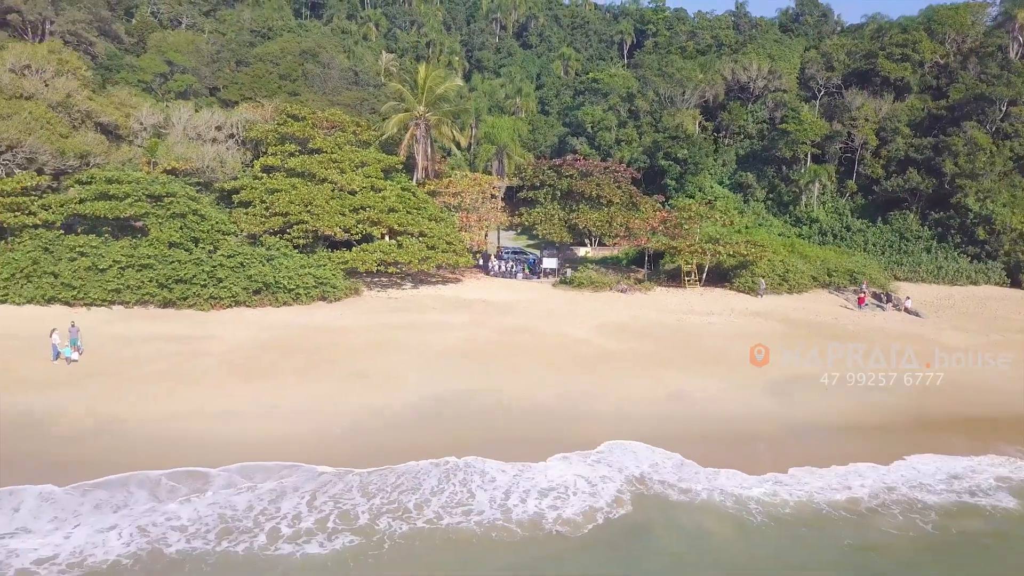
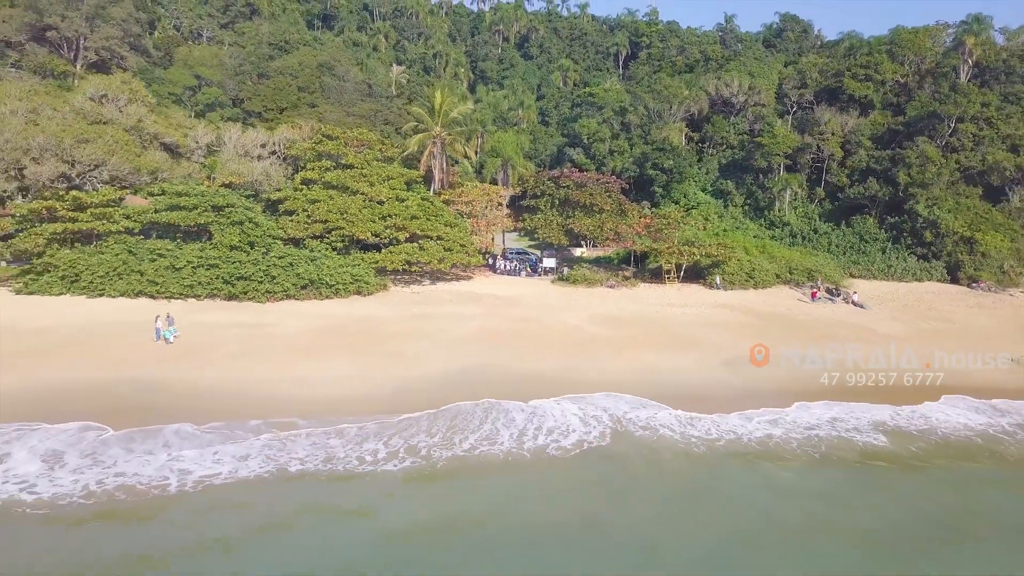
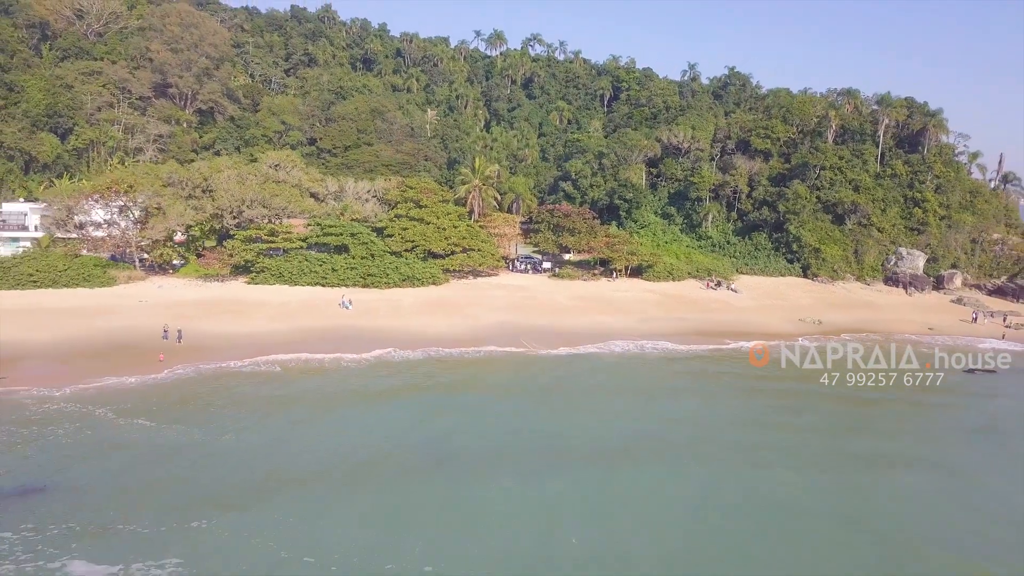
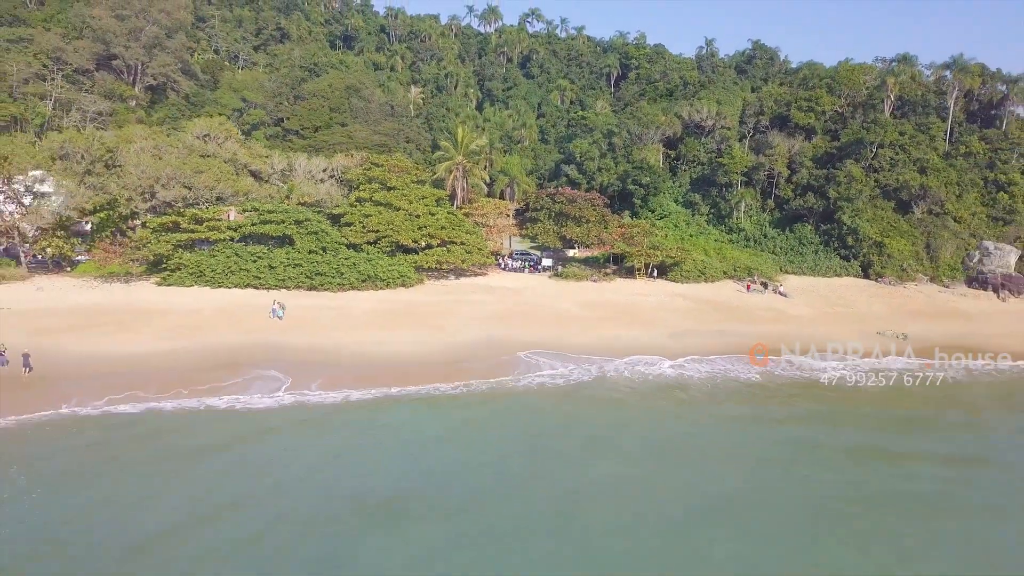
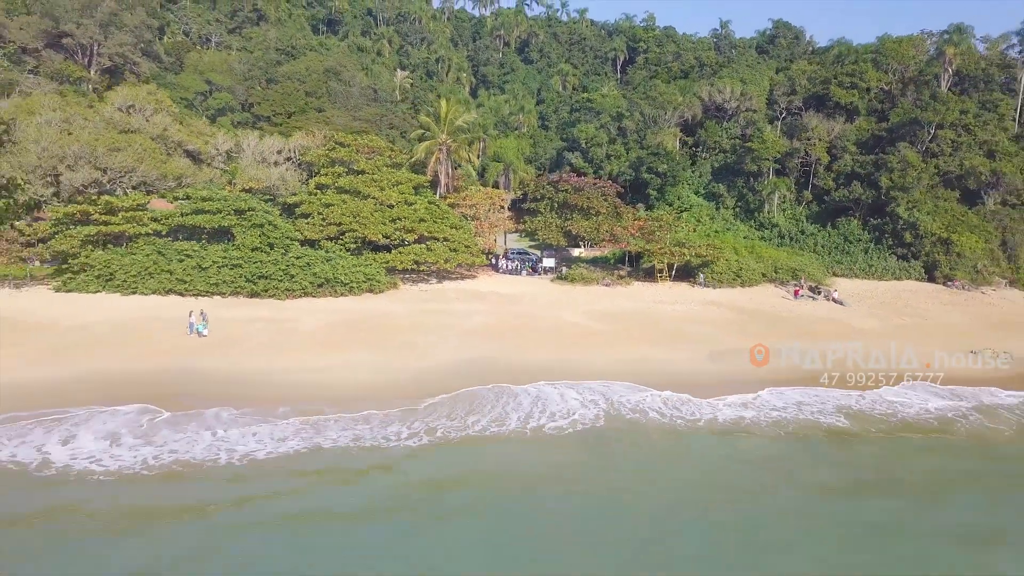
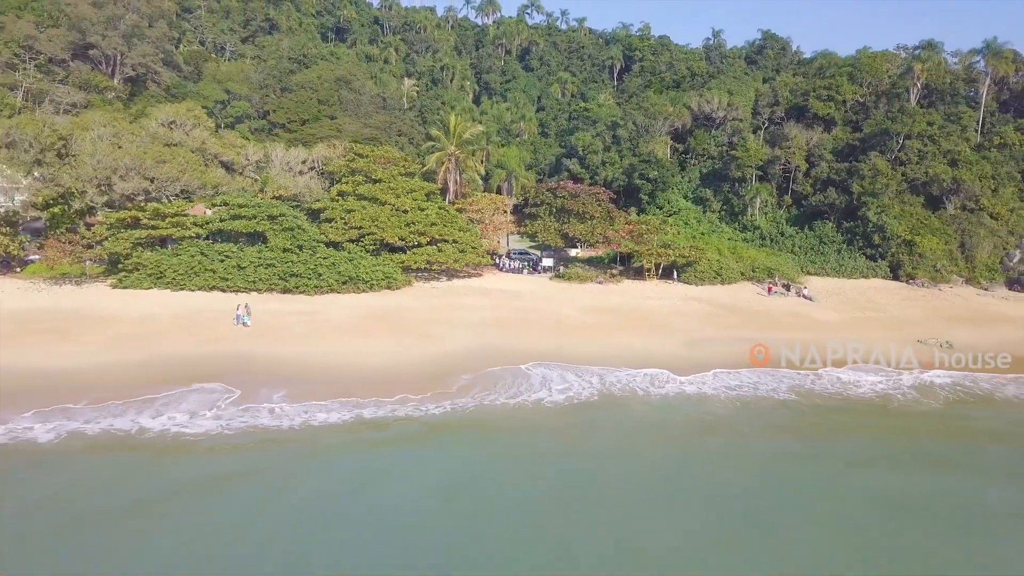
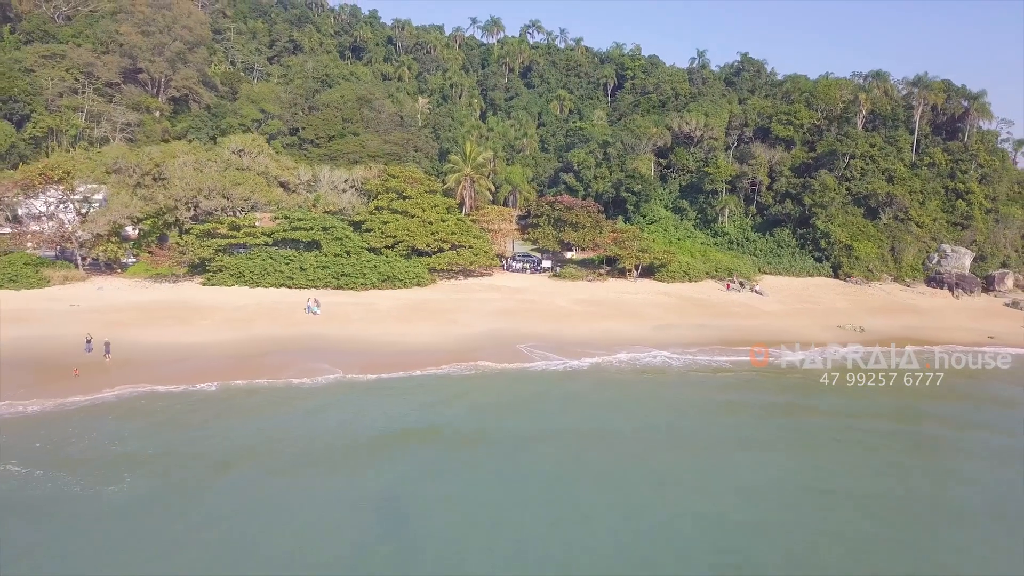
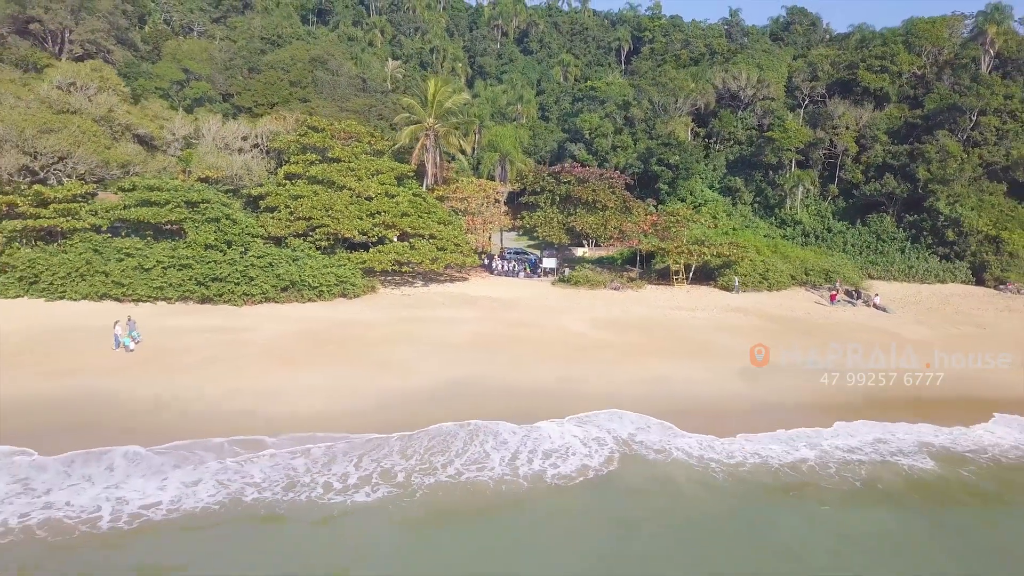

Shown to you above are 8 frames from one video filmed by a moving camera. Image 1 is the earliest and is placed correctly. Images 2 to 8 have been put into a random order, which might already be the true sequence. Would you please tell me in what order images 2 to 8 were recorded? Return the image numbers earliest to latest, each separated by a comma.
8, 2, 5, 6, 4, 7, 3
